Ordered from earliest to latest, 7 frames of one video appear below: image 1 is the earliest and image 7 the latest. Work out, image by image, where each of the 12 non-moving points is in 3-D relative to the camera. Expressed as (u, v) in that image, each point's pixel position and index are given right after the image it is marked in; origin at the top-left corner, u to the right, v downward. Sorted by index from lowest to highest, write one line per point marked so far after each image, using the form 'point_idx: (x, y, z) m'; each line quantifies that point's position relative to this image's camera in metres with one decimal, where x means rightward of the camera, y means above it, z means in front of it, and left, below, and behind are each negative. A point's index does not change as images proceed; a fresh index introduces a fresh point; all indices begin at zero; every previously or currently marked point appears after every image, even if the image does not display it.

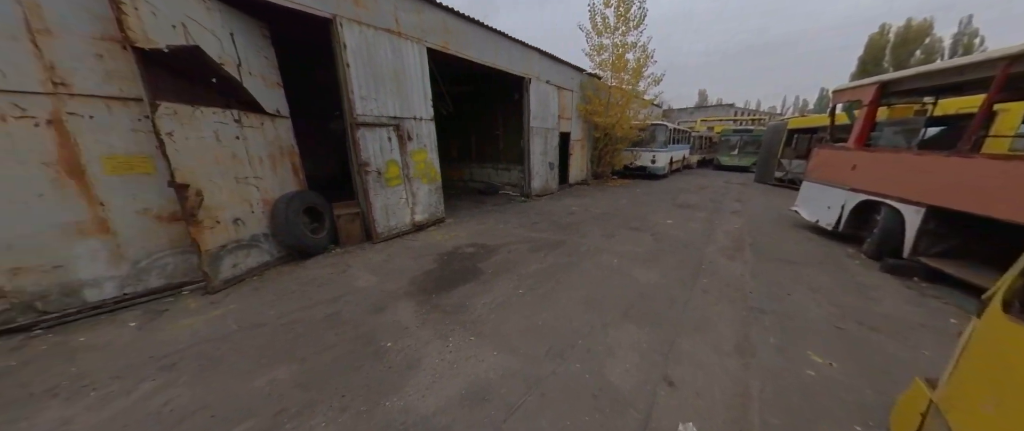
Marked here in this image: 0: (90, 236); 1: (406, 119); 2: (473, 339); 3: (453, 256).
0: (-4.0, -0.2, +2.9) m
1: (-1.8, +1.5, +5.0) m
2: (-0.3, -1.2, +2.9) m
3: (-1.0, -0.6, +4.5) m
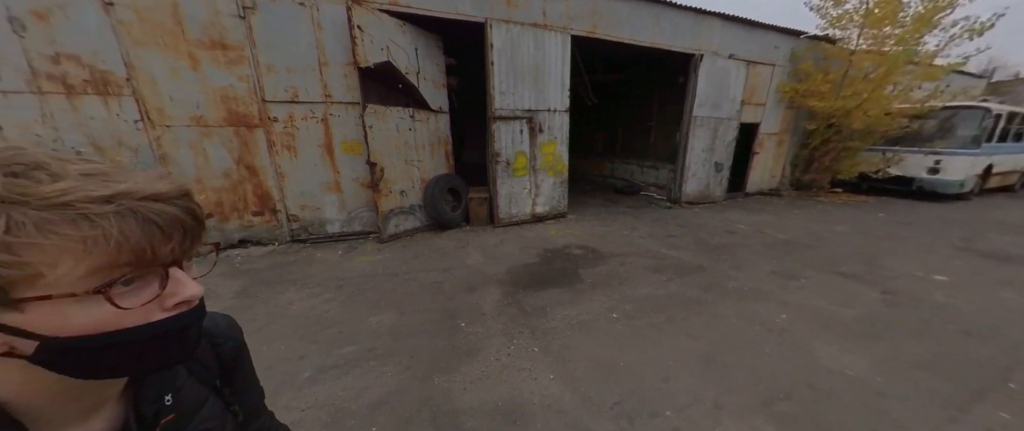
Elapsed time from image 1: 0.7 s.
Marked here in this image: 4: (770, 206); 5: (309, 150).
0: (-2.7, +0.3, +4.5) m
1: (+0.5, +1.7, +5.1) m
2: (+0.2, -1.2, +2.7) m
3: (+0.6, -0.5, +4.3) m
4: (+5.6, +0.1, +6.7) m
5: (-2.9, +0.9, +4.4) m
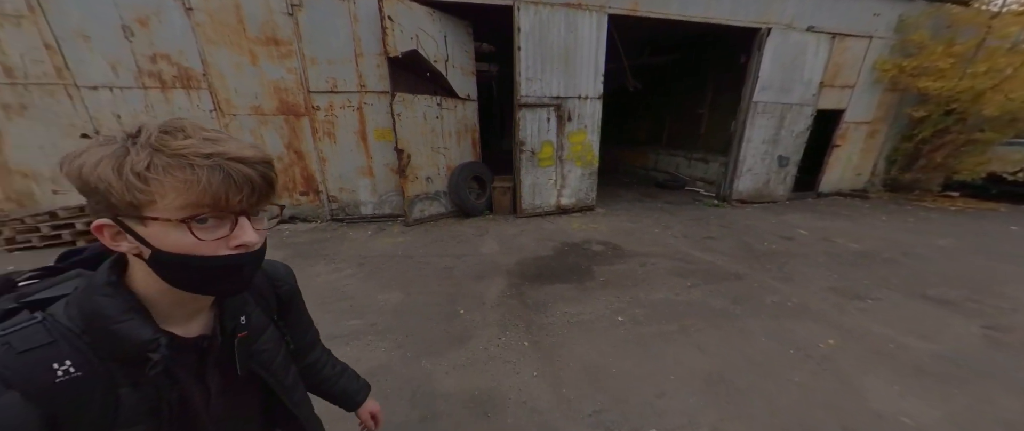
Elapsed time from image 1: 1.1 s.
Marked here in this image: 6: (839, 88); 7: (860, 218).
0: (-2.3, +0.6, +4.9) m
1: (+1.0, +1.8, +4.8) m
2: (+0.1, -1.1, +2.6) m
3: (+0.9, -0.4, +4.1) m
4: (+6.1, 0.0, +5.6) m
5: (-2.5, +1.2, +4.7) m
6: (+6.4, +2.5, +6.0) m
7: (+5.9, -0.1, +5.2) m
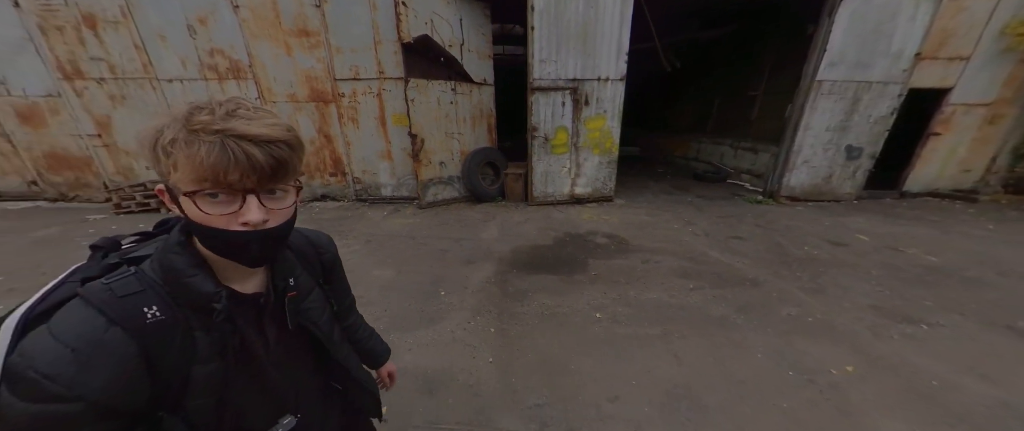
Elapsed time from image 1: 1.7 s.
0: (-2.1, +0.9, +5.1) m
1: (+1.2, +2.0, +4.5) m
2: (-0.2, -1.0, +2.5) m
3: (+0.8, -0.3, +3.9) m
4: (+6.3, 0.0, +4.5) m
5: (-2.3, +1.5, +5.0) m
6: (+6.8, +2.4, +4.8) m
7: (+6.0, -0.2, +4.1) m
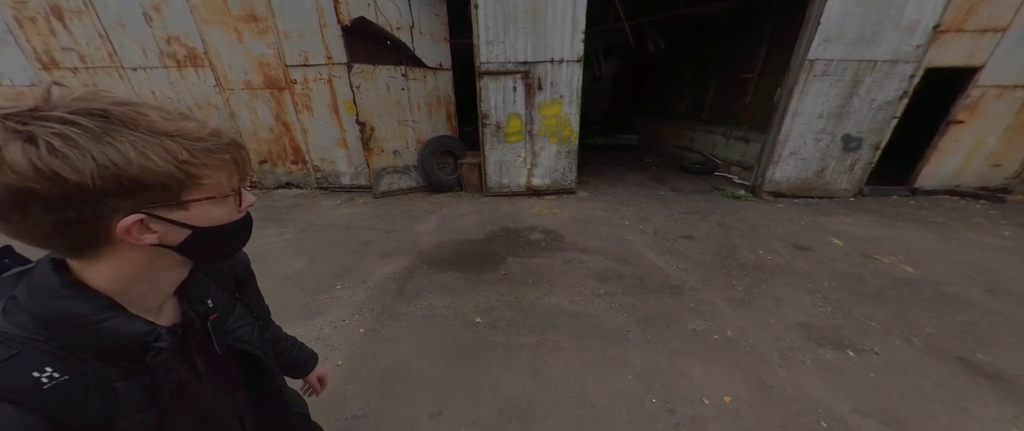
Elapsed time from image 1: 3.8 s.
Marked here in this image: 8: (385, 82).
0: (-2.9, +1.1, +5.1) m
1: (+0.4, +2.0, +4.1) m
2: (-1.2, -0.9, +2.4) m
3: (0.0, -0.2, +3.7) m
4: (+5.4, -0.1, +3.8) m
5: (-3.1, +1.7, +4.9) m
6: (+6.0, +2.4, +4.0) m
7: (+5.1, -0.2, +3.5) m
8: (-1.9, +2.0, +4.5) m
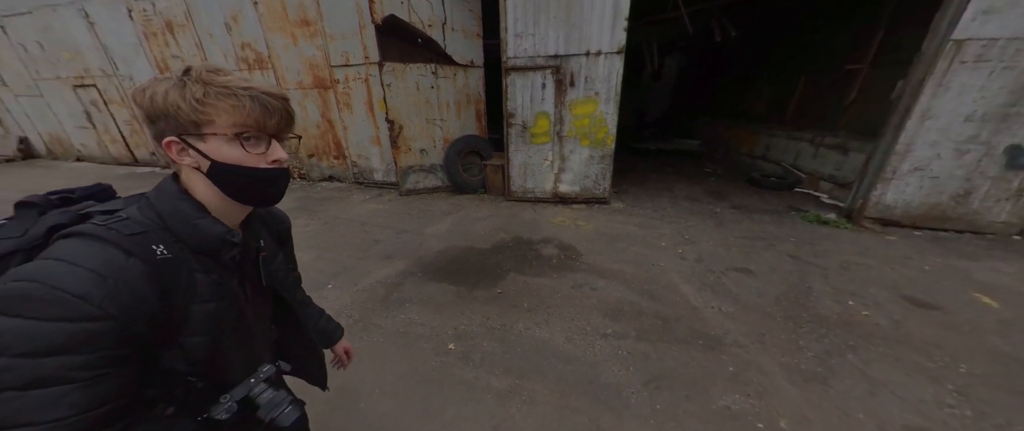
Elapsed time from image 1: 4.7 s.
0: (-2.3, +1.2, +5.2) m
1: (+0.7, +1.9, +3.7) m
2: (-1.3, -0.9, +2.2) m
3: (+0.1, -0.3, +3.3) m
4: (+5.5, -0.5, +2.4) m
5: (-2.5, +1.8, +5.1) m
6: (+6.3, +1.8, +2.5) m
7: (+5.1, -0.6, +2.1) m
8: (-1.4, +2.0, +4.4) m
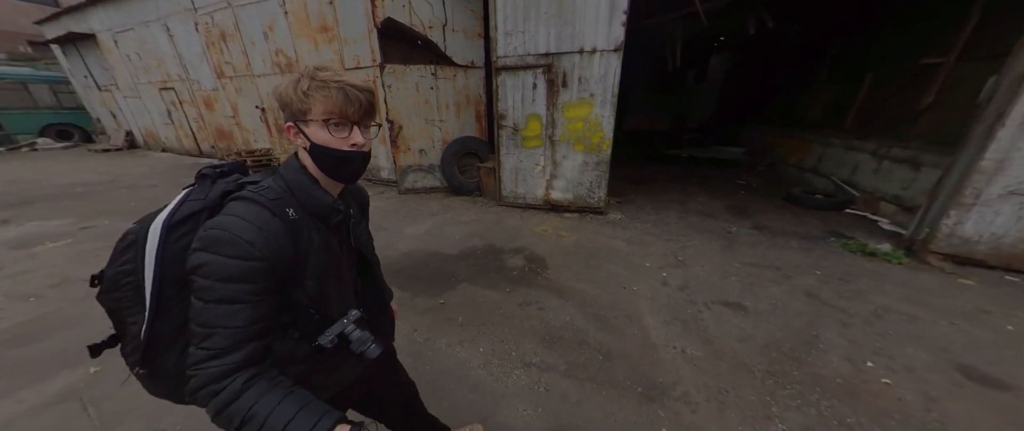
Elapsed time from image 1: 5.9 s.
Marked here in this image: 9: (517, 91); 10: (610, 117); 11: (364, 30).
0: (-2.2, +1.2, +5.3) m
1: (+0.6, +1.8, +3.4) m
2: (-1.8, -0.8, +2.2) m
3: (-0.2, -0.4, +3.1) m
4: (+5.0, -0.9, +1.4) m
5: (-2.4, +1.8, +5.3) m
6: (+5.9, +1.4, +1.4) m
7: (+4.5, -1.0, +1.2) m
8: (-1.4, +2.0, +4.5) m
9: (+0.1, +1.5, +3.7) m
10: (+1.1, +1.1, +3.4) m
11: (-2.2, +2.9, +4.8) m
